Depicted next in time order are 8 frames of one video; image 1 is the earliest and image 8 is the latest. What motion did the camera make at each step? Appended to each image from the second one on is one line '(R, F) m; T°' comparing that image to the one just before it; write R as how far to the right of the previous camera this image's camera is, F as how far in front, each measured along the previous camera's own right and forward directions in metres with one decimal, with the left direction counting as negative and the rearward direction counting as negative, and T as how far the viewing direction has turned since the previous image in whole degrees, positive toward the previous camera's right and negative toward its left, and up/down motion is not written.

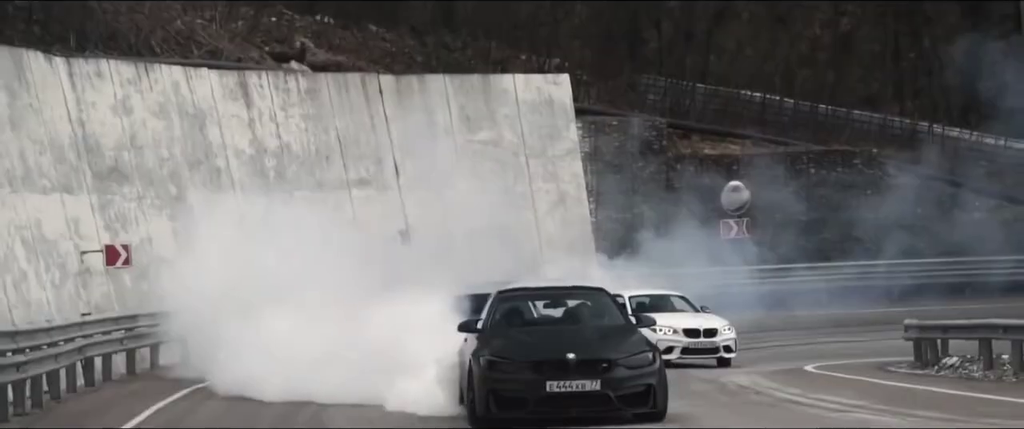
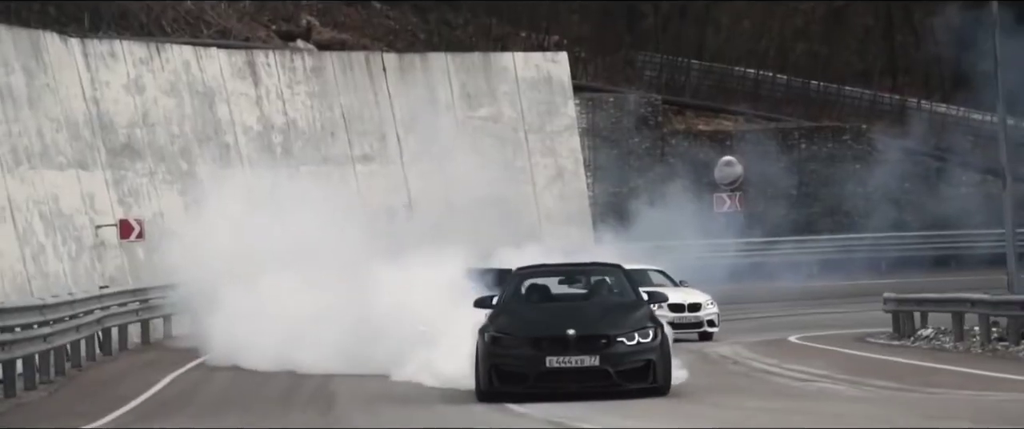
(+0.1, -1.2) m; 0°
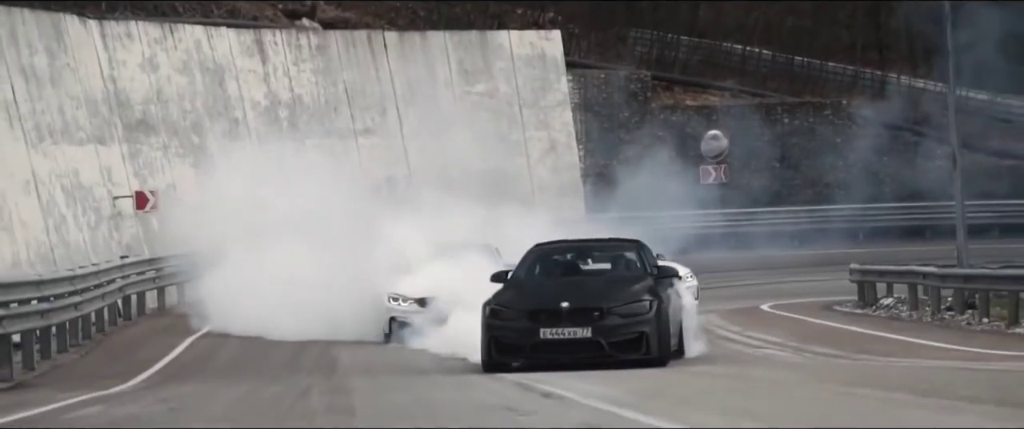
(+0.1, -1.9) m; 0°
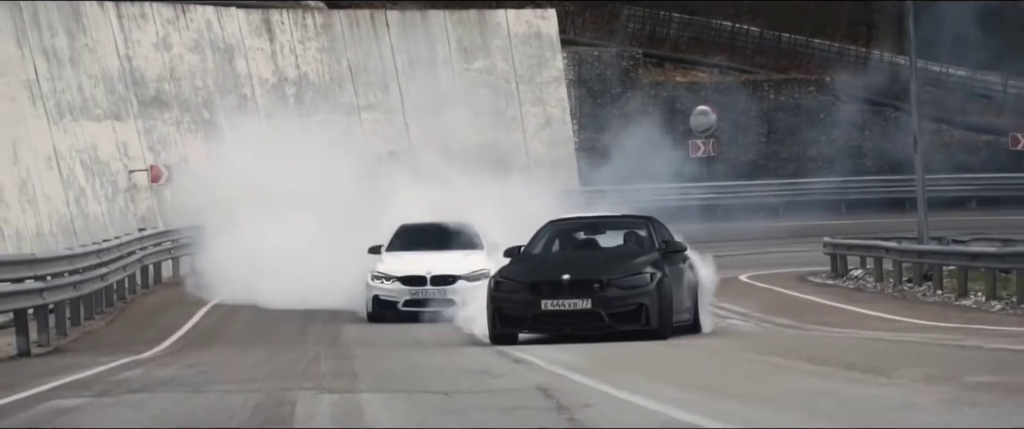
(+0.1, -1.8) m; 0°
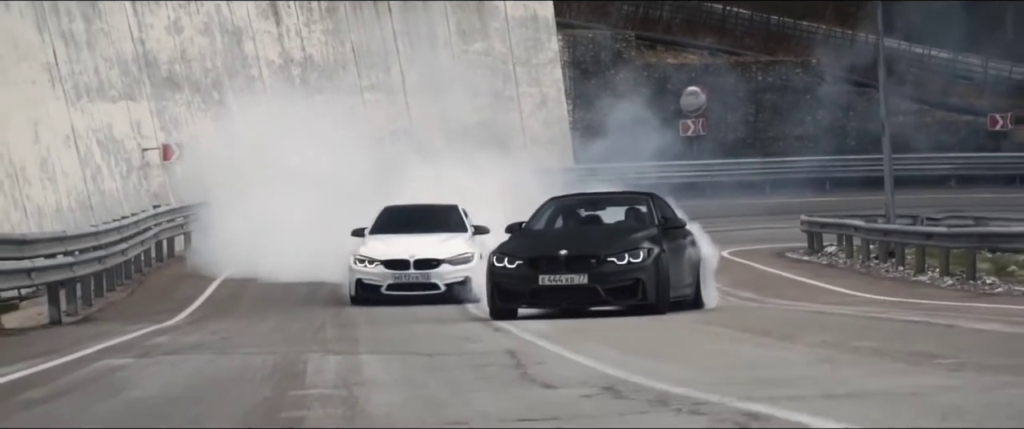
(+0.1, -1.7) m; 0°
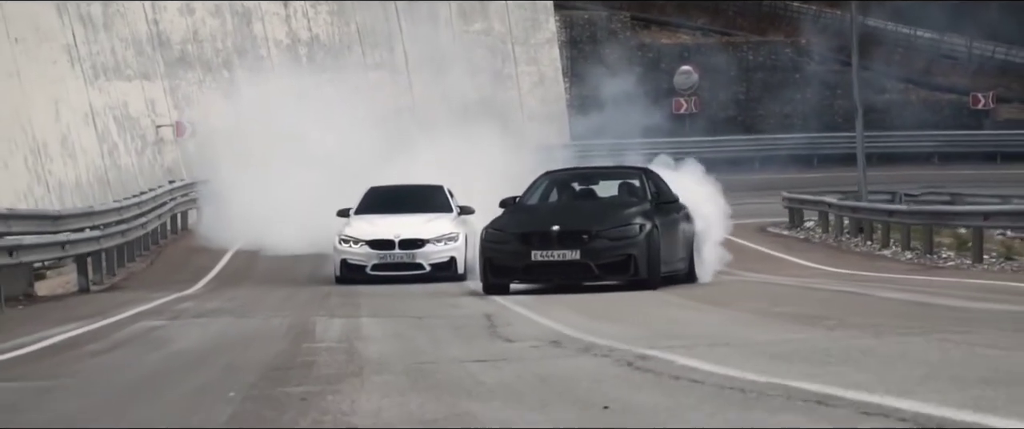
(+0.1, -1.7) m; 0°
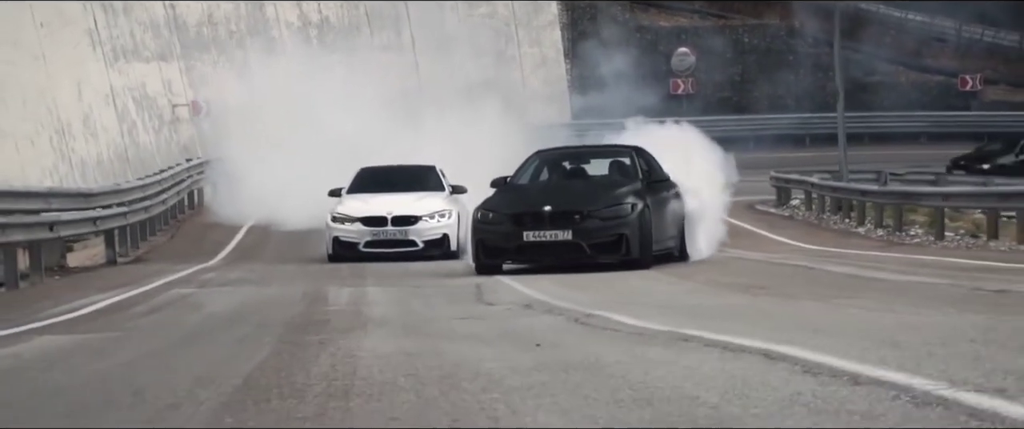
(+0.1, -1.6) m; 0°
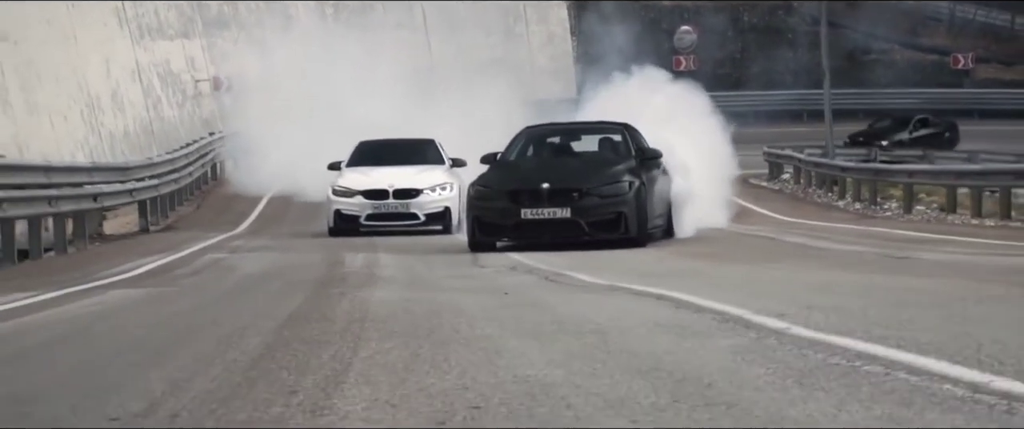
(+0.1, -1.9) m; 0°
